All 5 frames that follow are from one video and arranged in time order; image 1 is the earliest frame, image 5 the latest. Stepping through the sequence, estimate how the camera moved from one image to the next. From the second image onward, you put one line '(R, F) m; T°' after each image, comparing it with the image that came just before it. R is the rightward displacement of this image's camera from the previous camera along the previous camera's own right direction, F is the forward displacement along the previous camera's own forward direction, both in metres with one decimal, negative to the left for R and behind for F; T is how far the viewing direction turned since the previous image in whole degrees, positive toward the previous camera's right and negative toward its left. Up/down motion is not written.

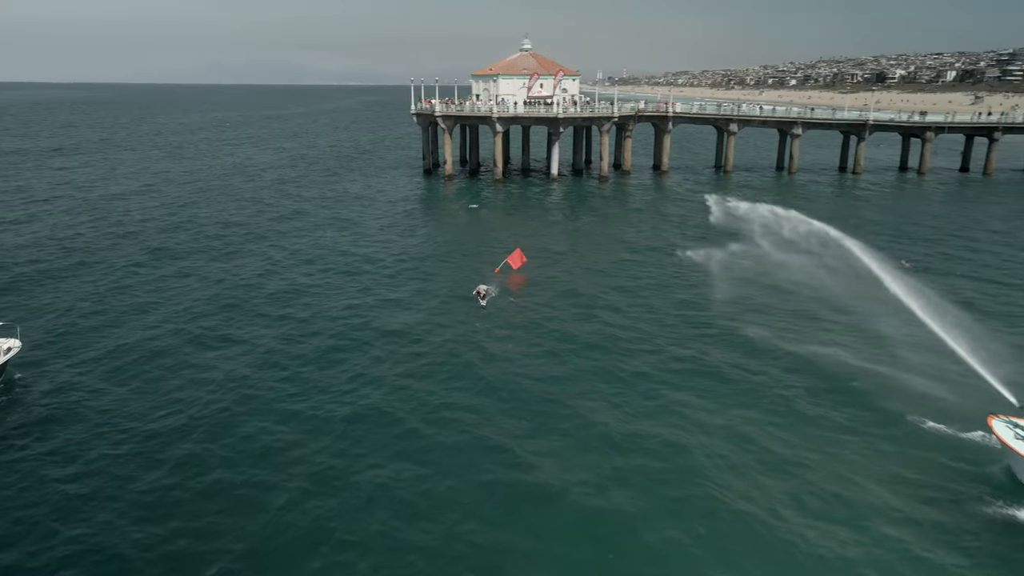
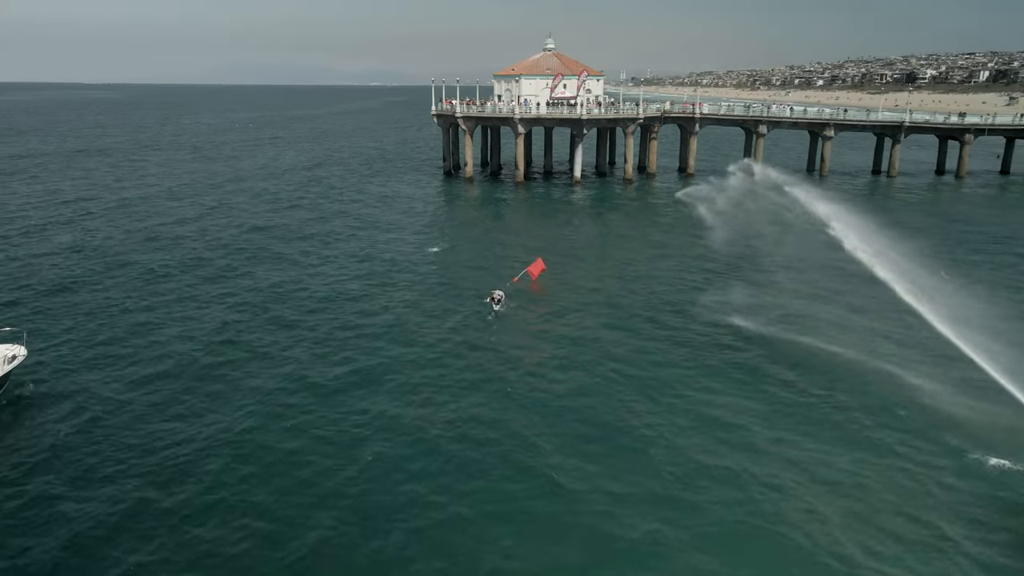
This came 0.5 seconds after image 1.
(0.0, +1.7) m; -2°
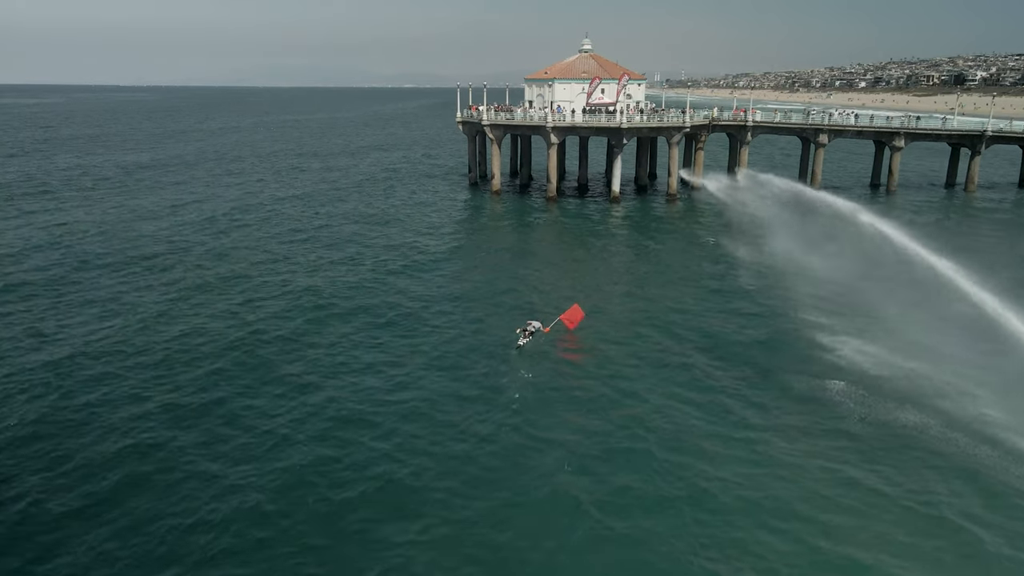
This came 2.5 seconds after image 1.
(0.0, +6.9) m; -2°
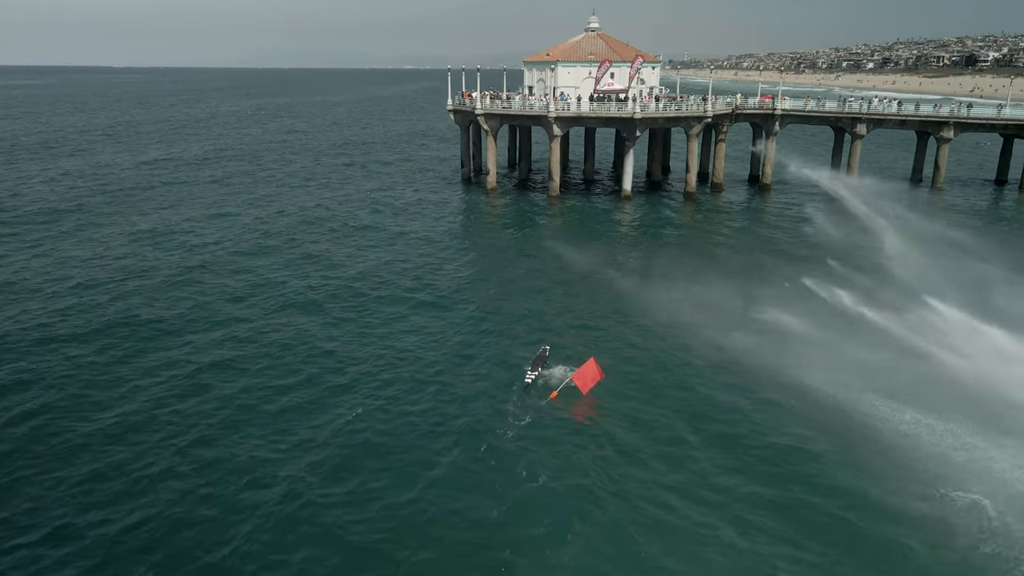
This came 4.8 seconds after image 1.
(+0.2, +7.8) m; 0°
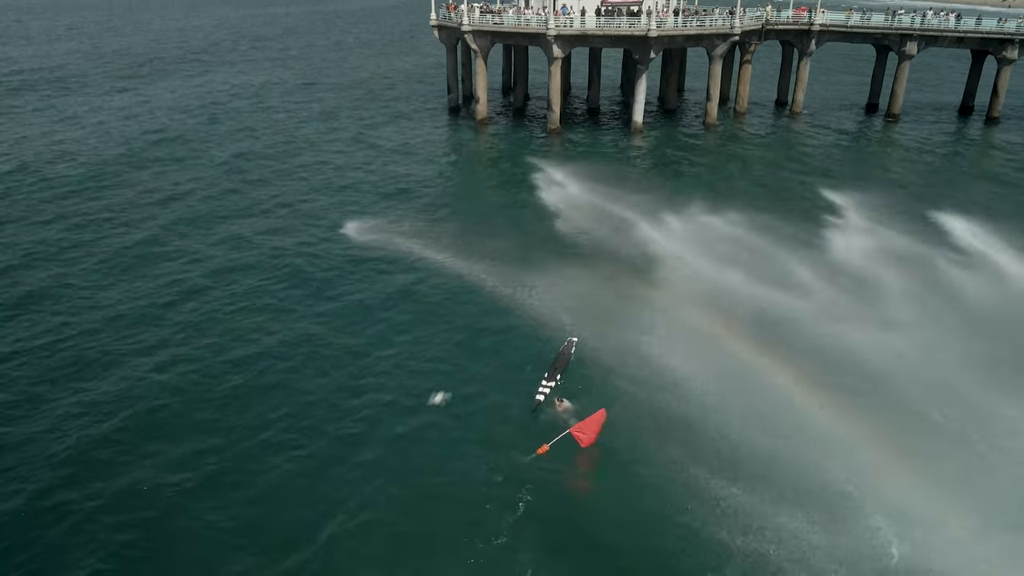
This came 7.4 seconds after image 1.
(+0.4, +7.1) m; 0°
